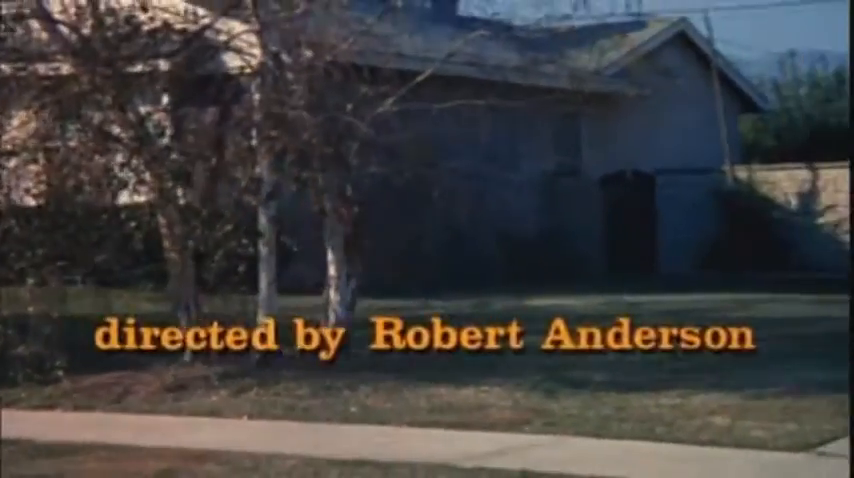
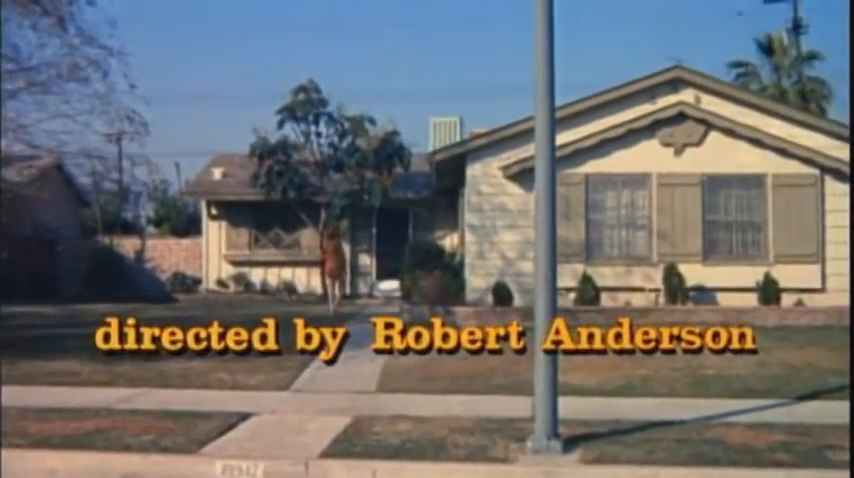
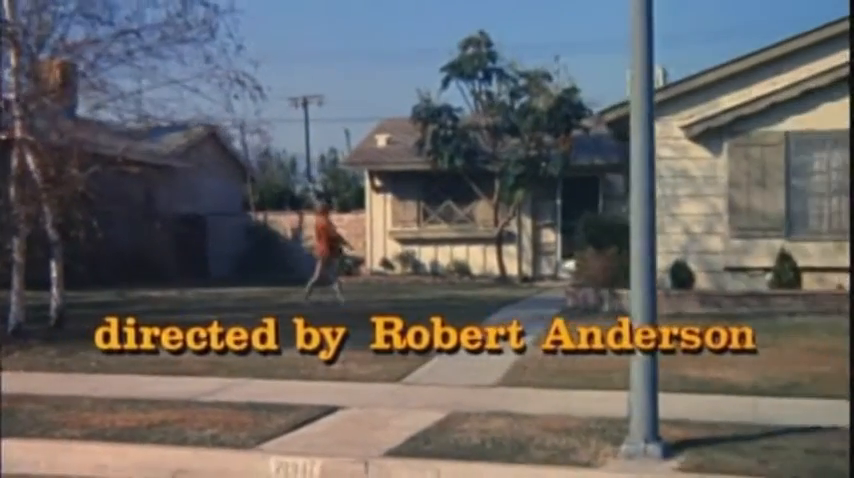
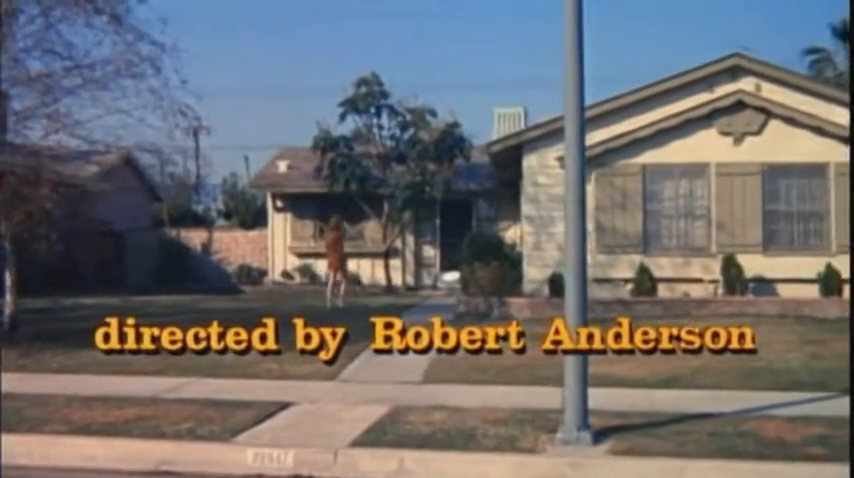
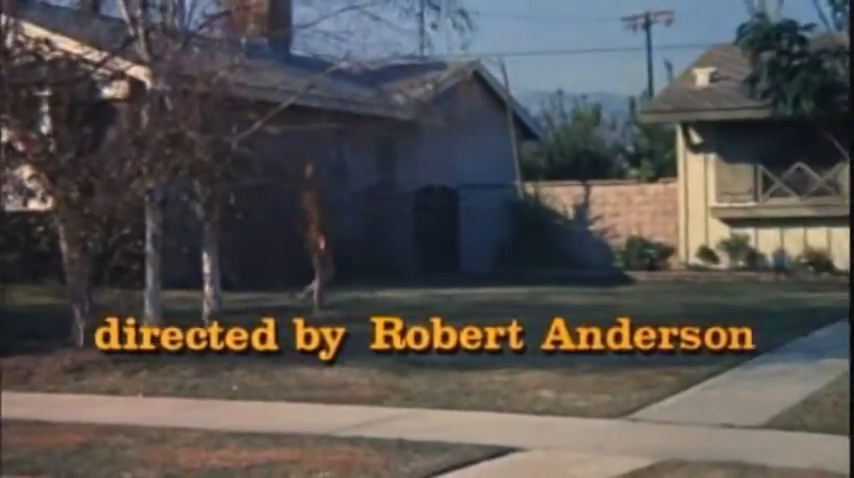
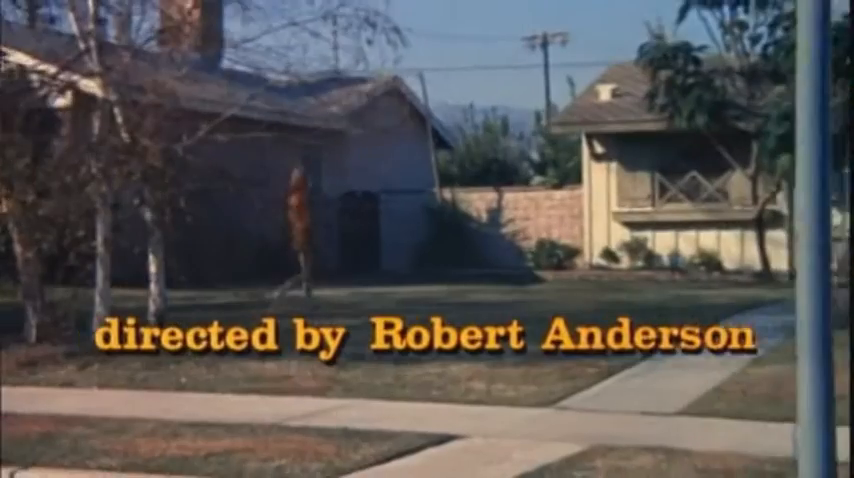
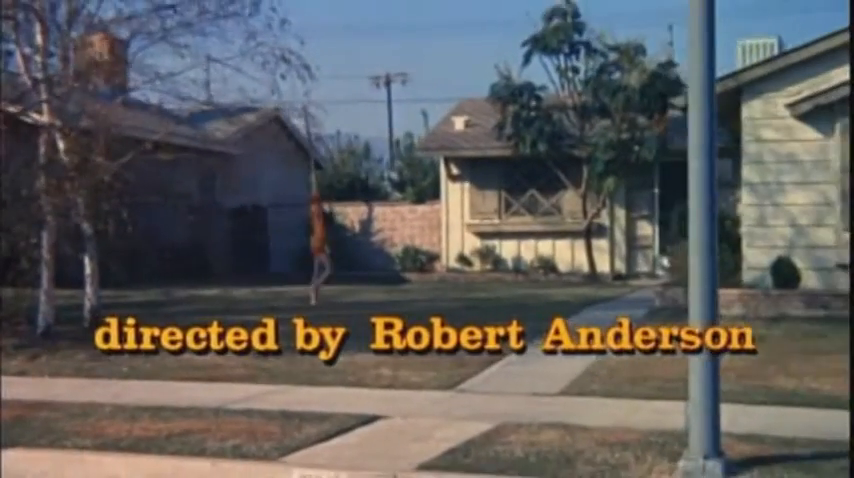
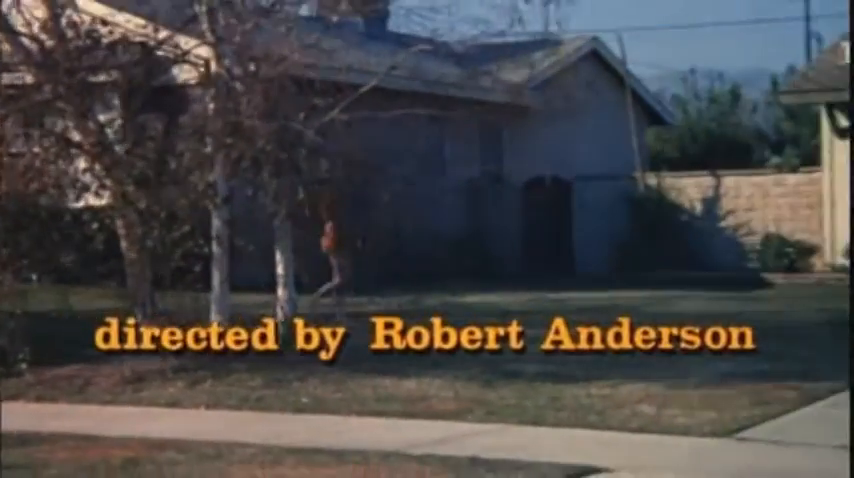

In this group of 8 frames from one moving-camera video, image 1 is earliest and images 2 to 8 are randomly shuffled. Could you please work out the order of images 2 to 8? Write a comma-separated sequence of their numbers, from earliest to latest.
8, 5, 6, 7, 3, 4, 2
